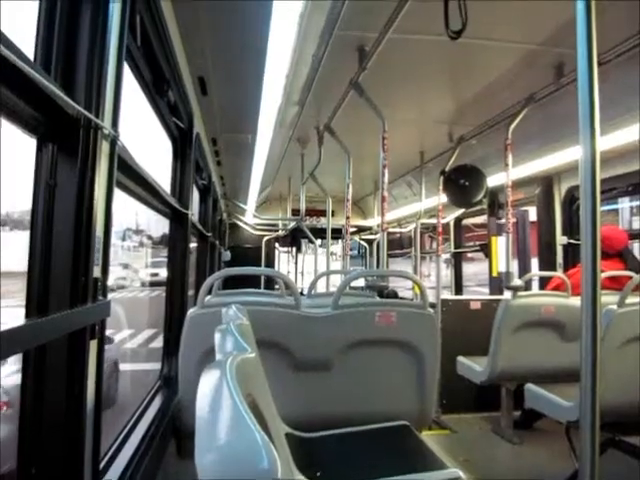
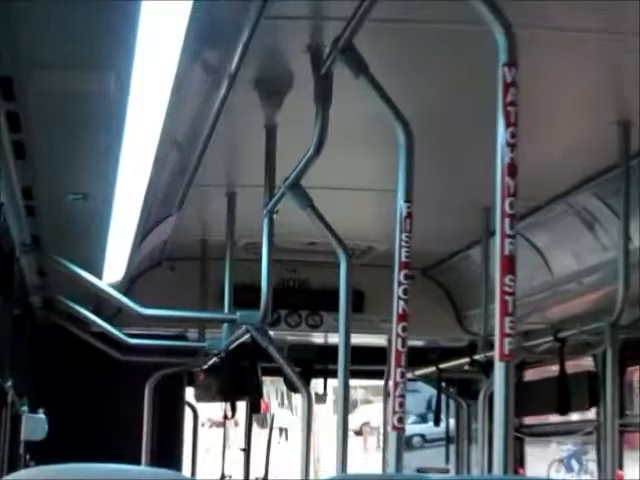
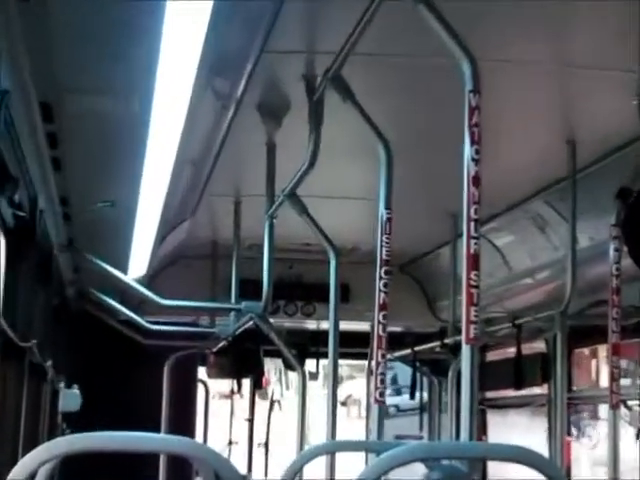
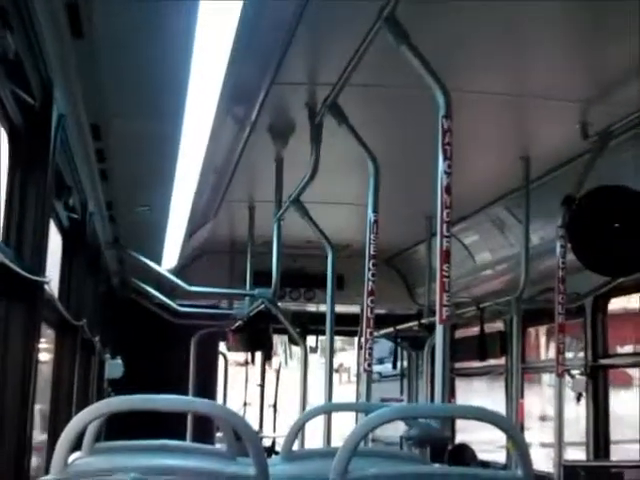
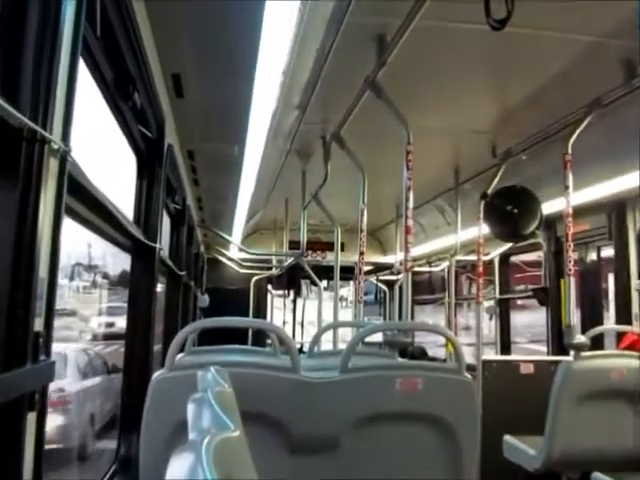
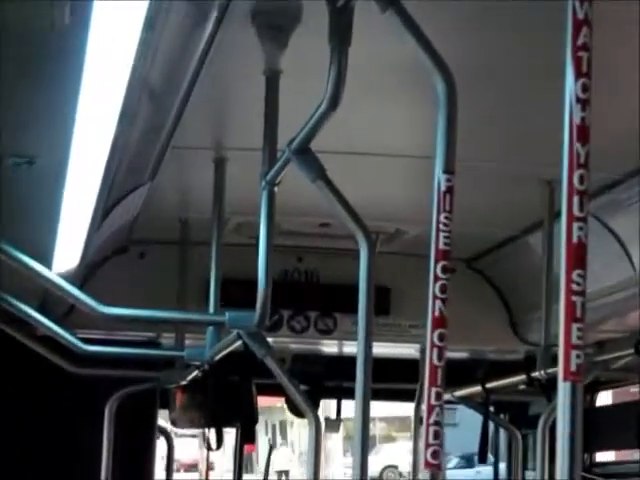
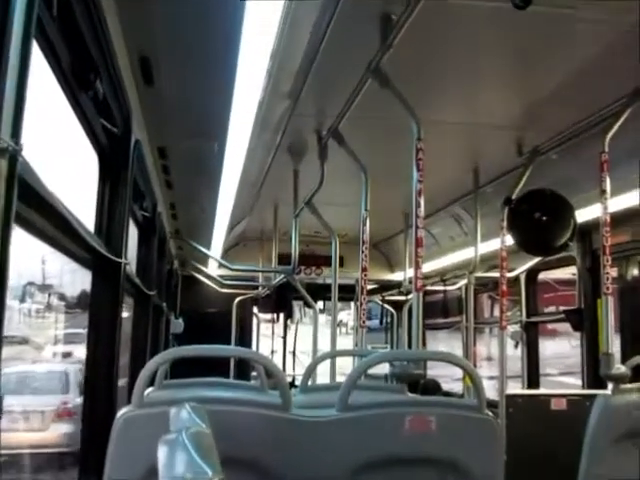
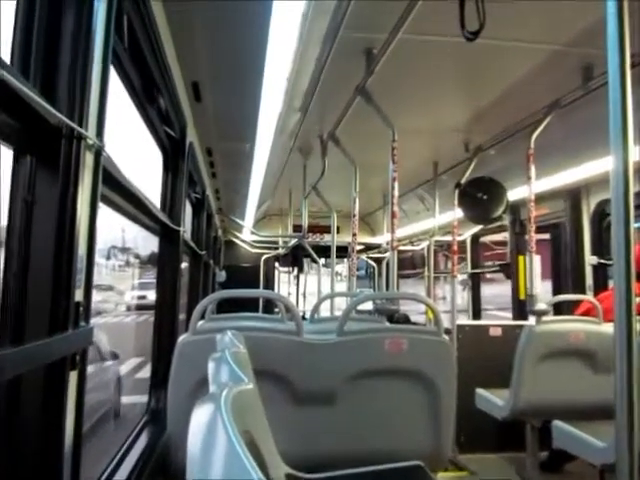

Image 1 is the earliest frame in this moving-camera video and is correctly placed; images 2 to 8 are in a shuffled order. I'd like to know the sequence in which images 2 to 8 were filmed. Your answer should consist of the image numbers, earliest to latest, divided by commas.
8, 5, 7, 4, 3, 2, 6
